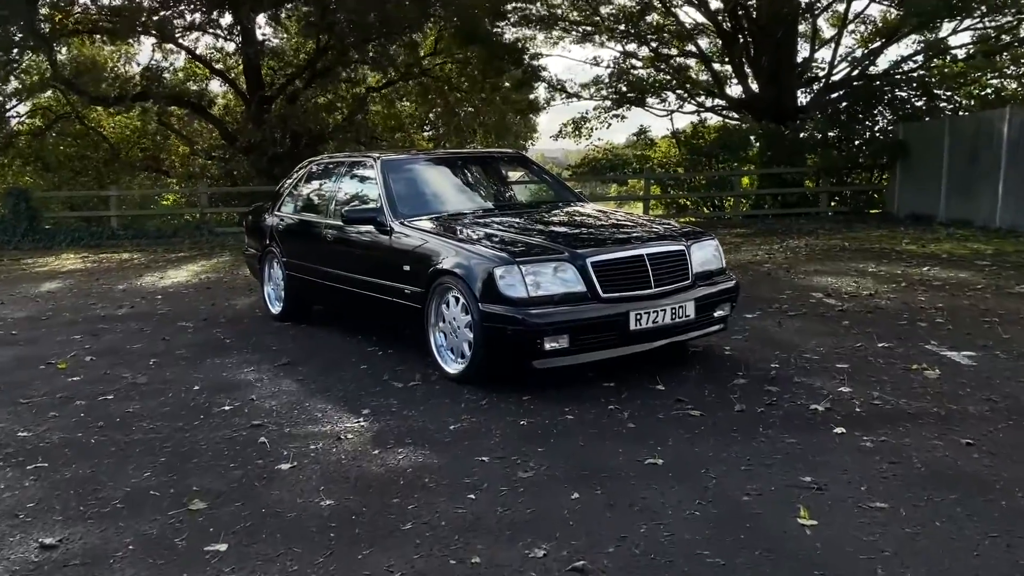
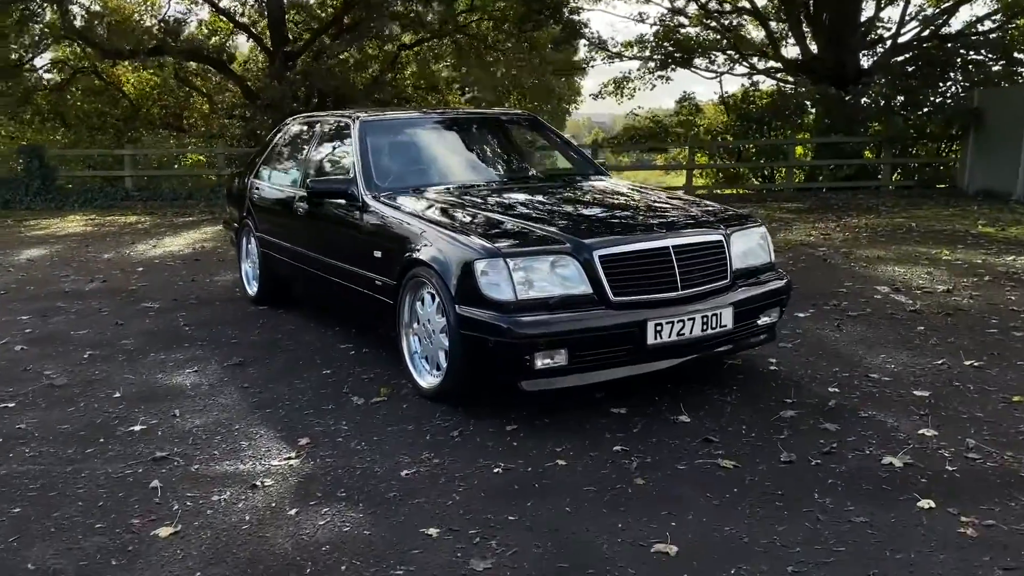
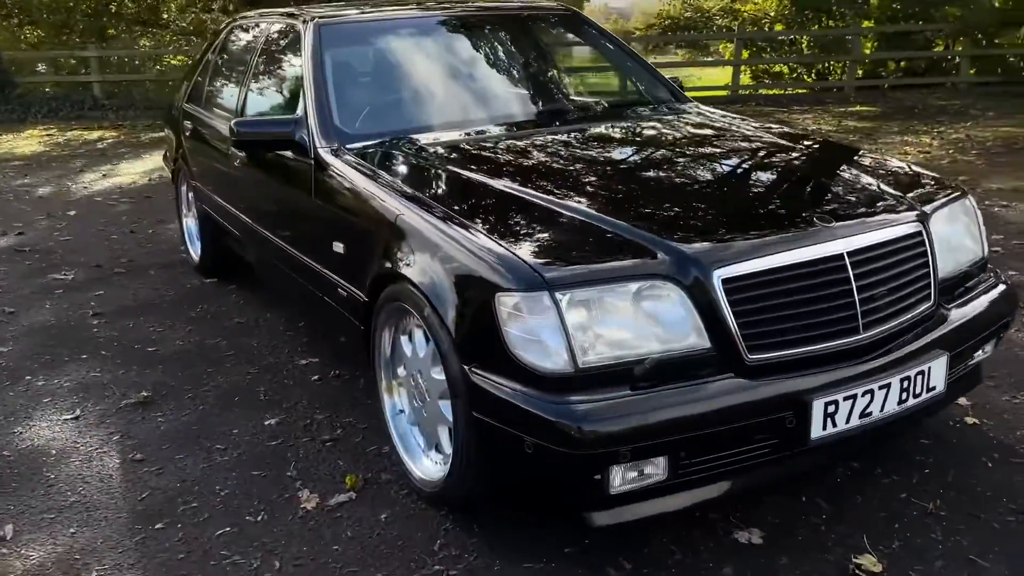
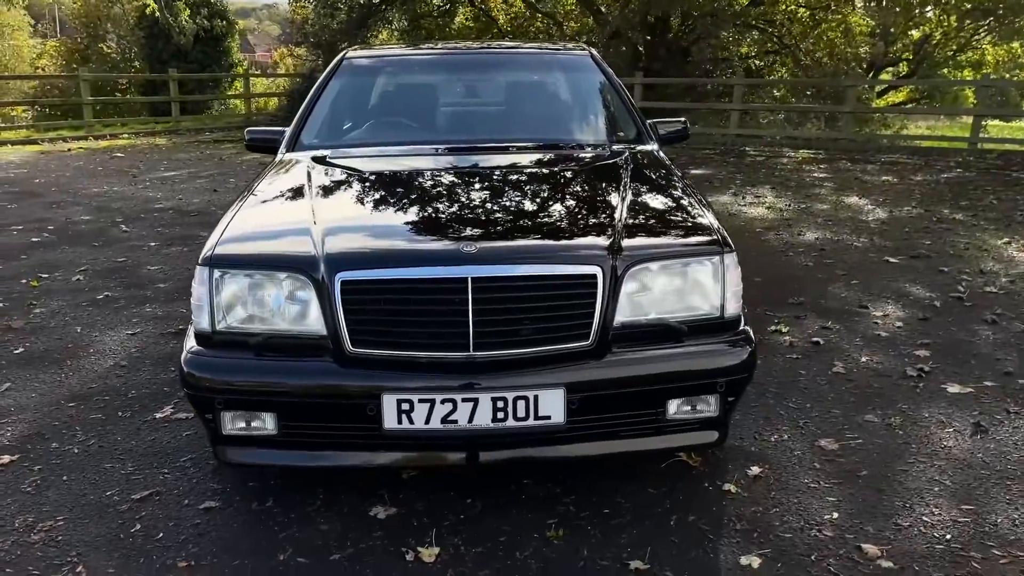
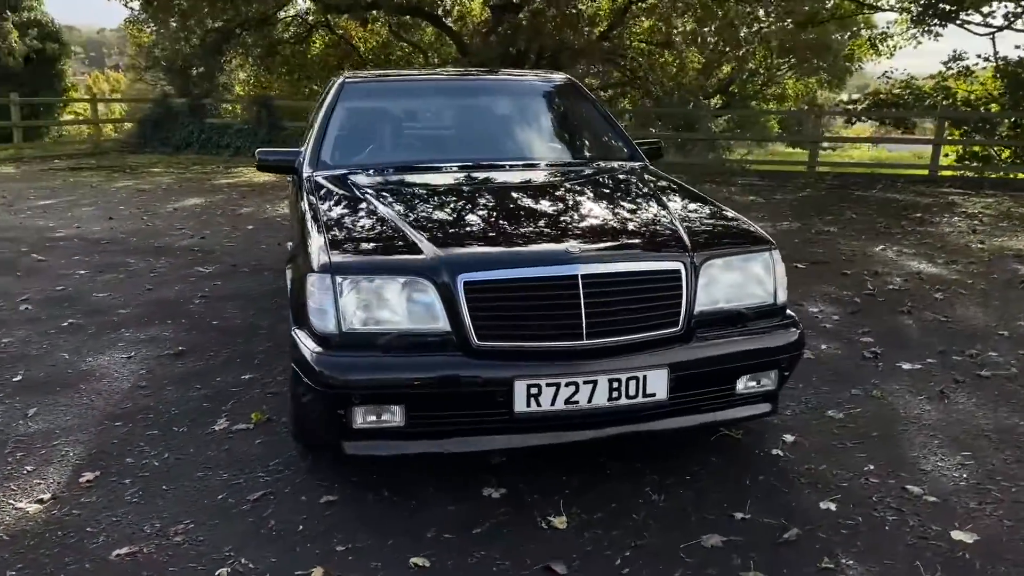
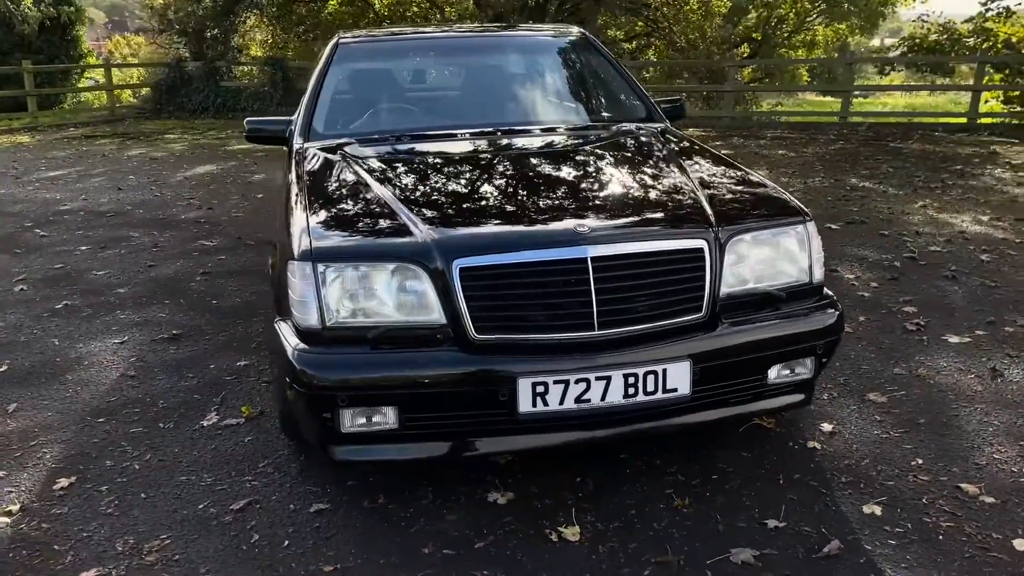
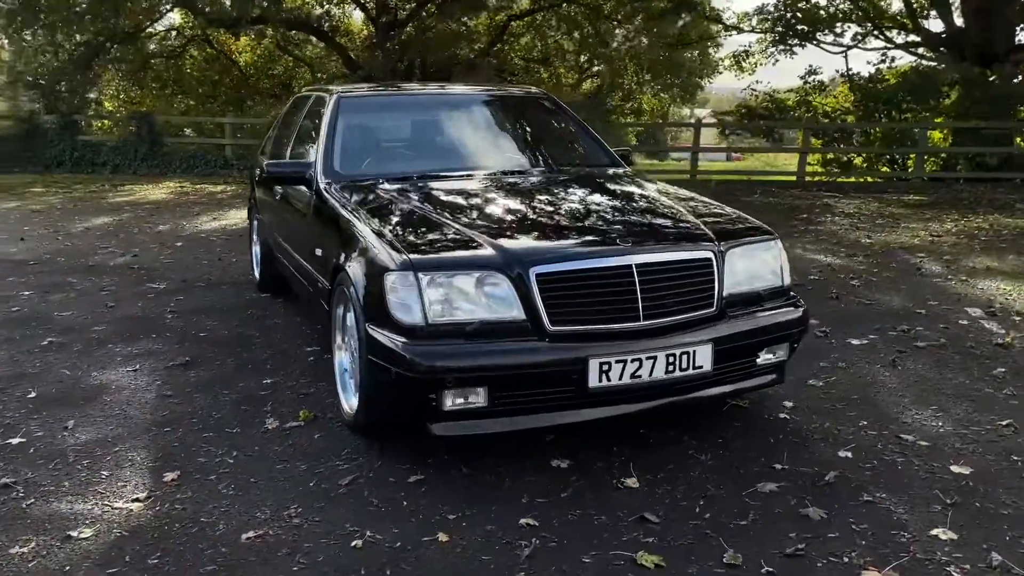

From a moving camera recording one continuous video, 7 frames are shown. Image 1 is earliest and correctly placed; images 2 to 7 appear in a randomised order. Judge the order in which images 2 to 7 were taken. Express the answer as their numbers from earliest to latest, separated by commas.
2, 7, 5, 4, 6, 3
